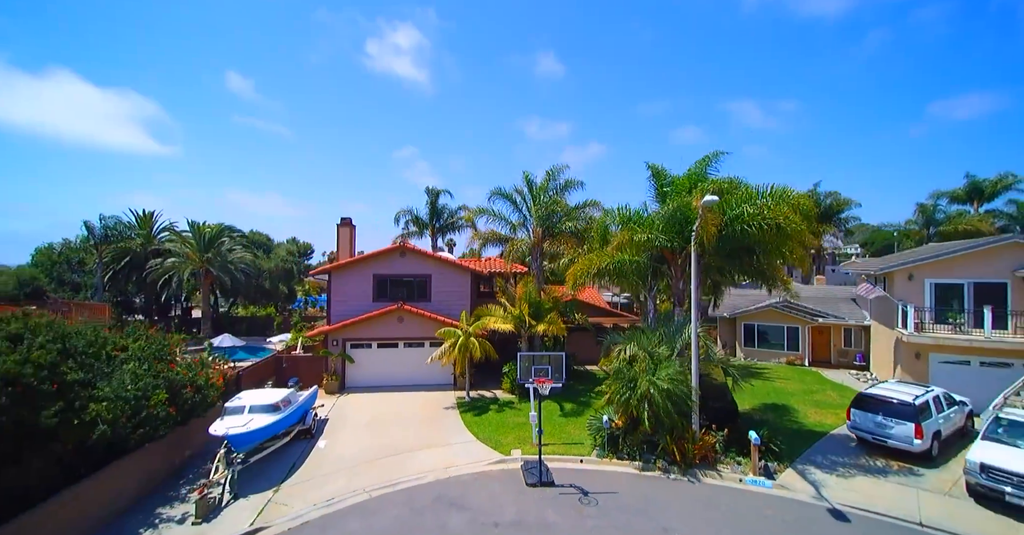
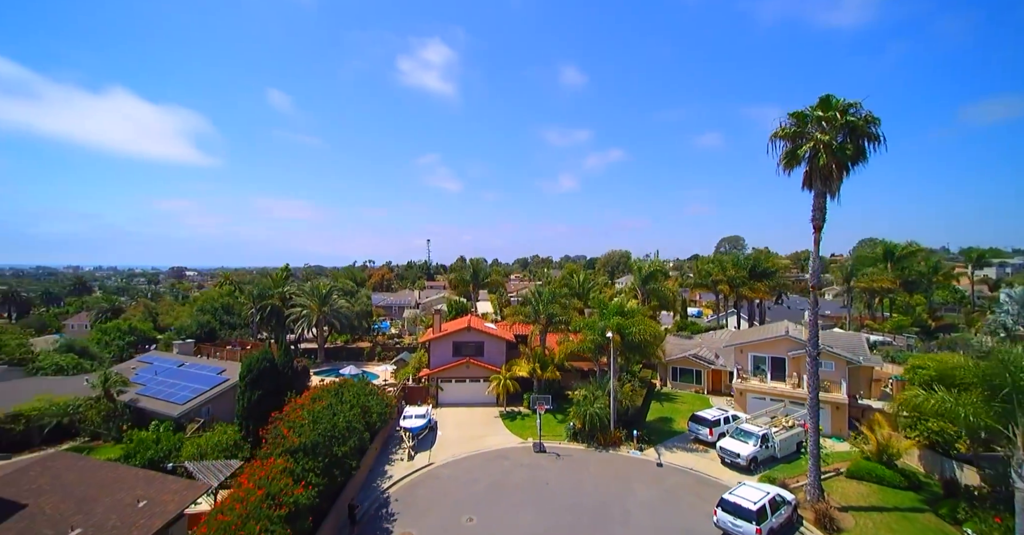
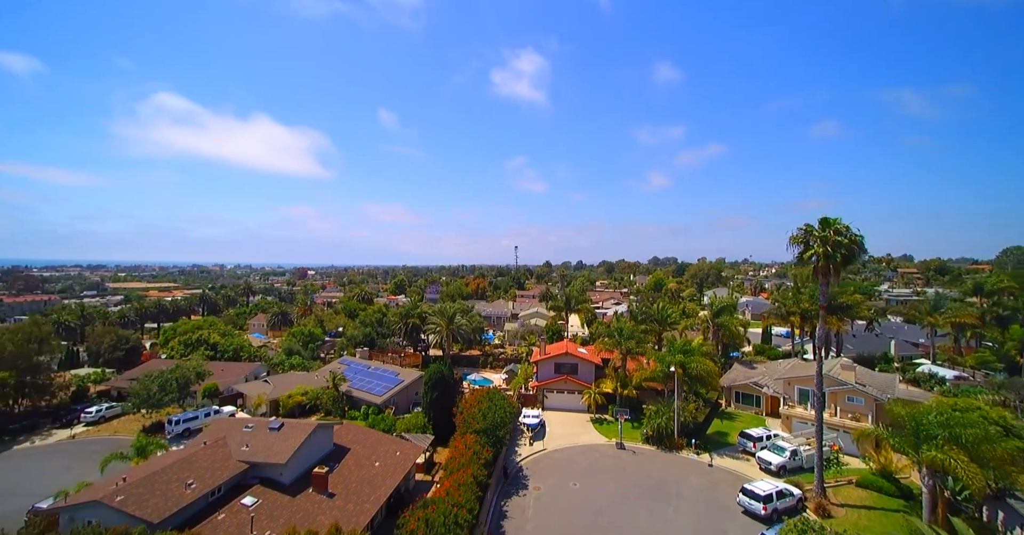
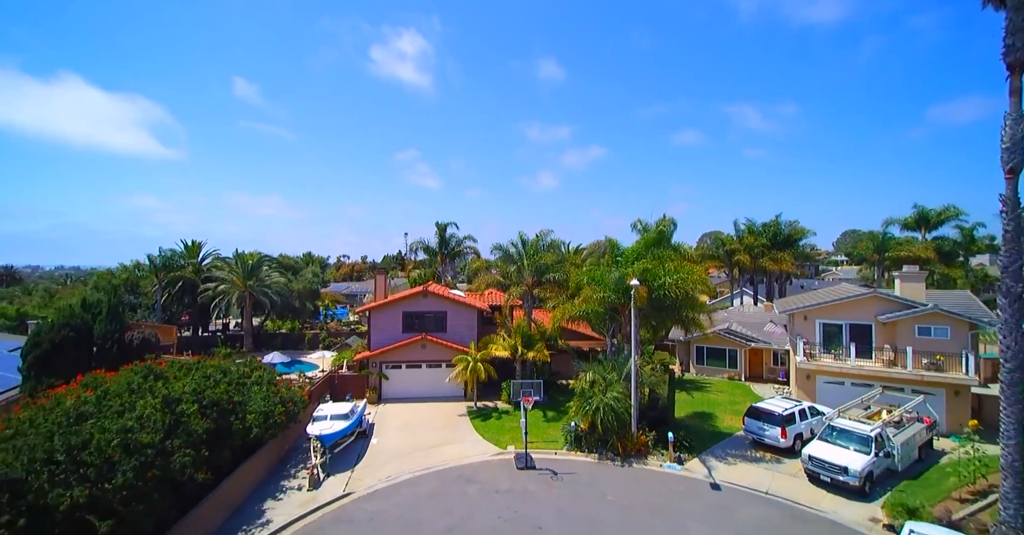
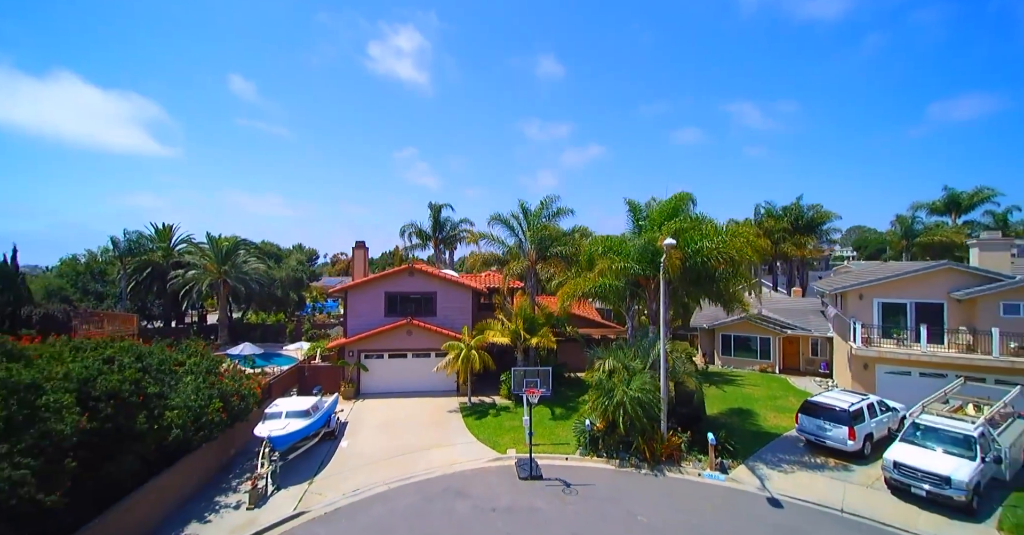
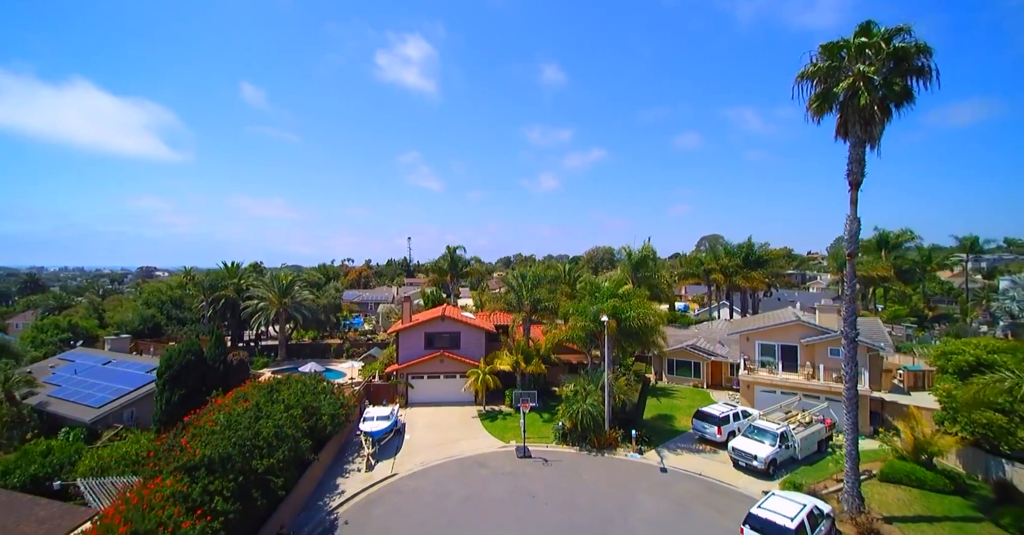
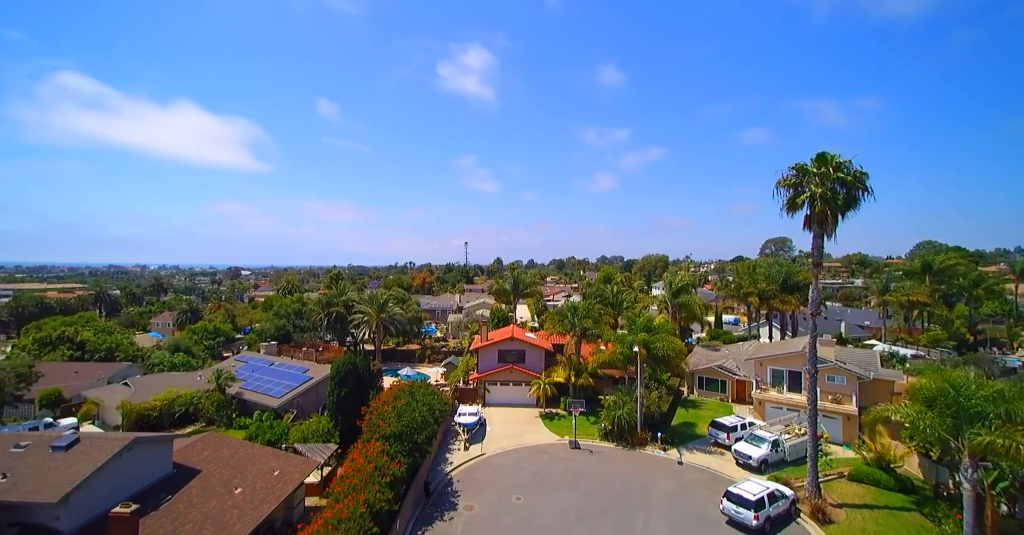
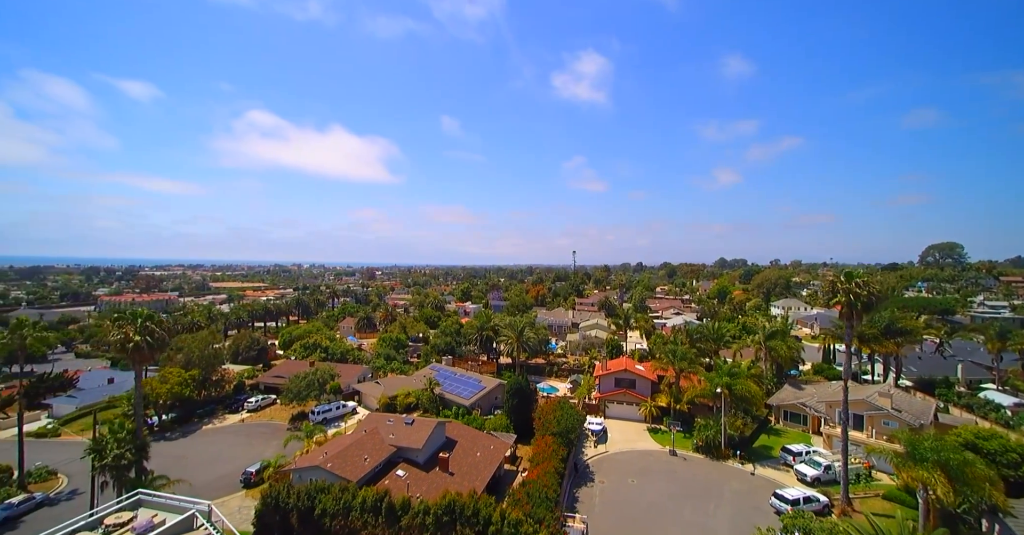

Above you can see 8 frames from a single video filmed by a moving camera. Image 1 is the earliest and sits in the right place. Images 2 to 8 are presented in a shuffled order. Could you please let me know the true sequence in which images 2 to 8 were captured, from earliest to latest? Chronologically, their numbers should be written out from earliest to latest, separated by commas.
5, 4, 6, 2, 7, 3, 8
